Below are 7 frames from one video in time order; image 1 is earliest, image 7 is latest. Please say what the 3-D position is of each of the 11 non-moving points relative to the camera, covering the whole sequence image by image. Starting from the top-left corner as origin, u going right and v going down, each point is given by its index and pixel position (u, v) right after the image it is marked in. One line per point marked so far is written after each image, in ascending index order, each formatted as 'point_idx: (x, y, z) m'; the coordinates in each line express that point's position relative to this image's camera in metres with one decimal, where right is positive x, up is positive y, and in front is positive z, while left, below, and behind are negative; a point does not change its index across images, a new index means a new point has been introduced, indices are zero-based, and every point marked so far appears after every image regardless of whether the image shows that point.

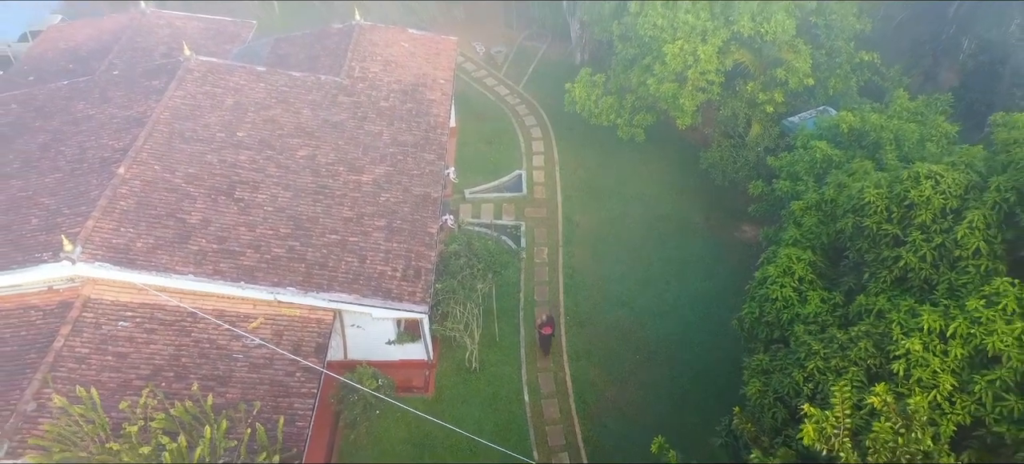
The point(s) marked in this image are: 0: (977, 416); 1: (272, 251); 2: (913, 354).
0: (+5.3, -2.1, +6.9) m
1: (-5.5, -0.4, +13.9) m
2: (+4.8, -1.4, +7.3) m
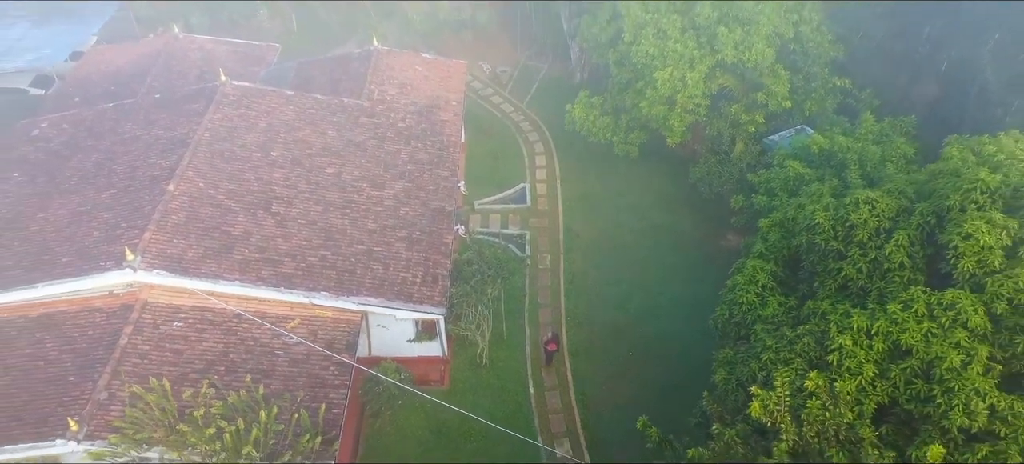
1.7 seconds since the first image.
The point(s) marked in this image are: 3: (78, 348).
0: (+5.4, -2.3, +8.7) m
1: (-5.3, -0.7, +15.7) m
2: (+5.0, -1.7, +9.1) m
3: (-10.2, -2.7, +14.3) m
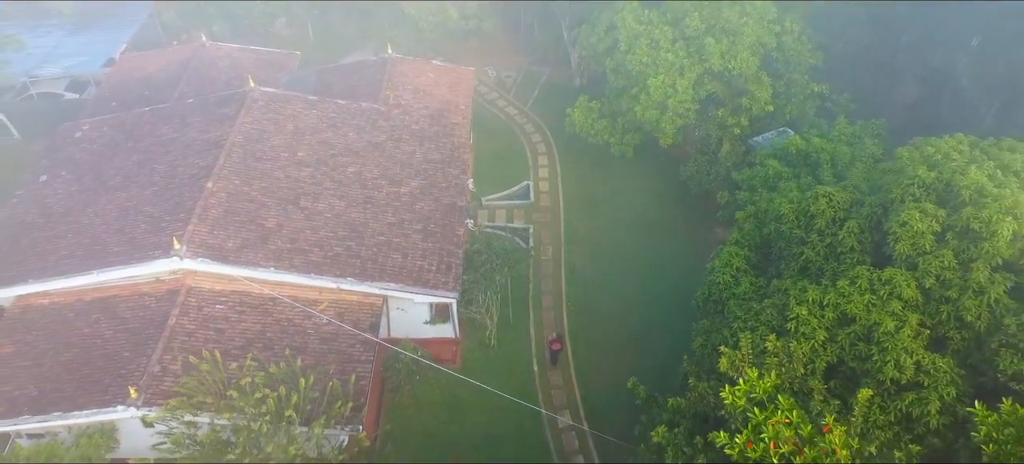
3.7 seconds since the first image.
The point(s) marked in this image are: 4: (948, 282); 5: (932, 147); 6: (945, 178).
0: (+5.6, -2.1, +10.4) m
1: (-5.1, -0.5, +17.5) m
2: (+5.1, -1.5, +10.8) m
3: (-10.1, -2.5, +16.0) m
4: (+7.5, -0.9, +10.4) m
5: (+8.6, +1.7, +12.4) m
6: (+8.1, +1.0, +11.4) m
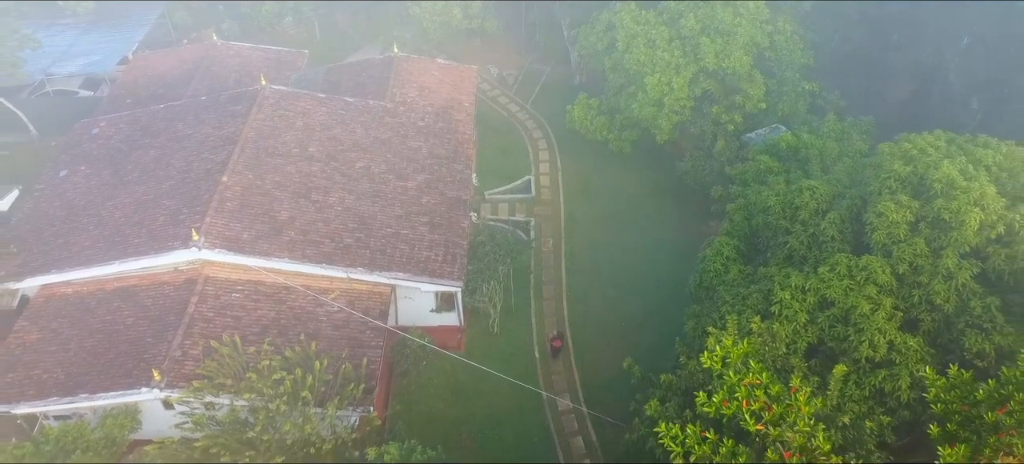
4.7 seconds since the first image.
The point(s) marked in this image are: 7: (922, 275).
0: (+5.7, -1.9, +11.2) m
1: (-5.0, -0.2, +18.3) m
2: (+5.2, -1.3, +11.6) m
3: (-10.0, -2.3, +16.8) m
4: (+7.6, -0.7, +11.2) m
5: (+8.6, +1.9, +13.2) m
6: (+8.2, +1.2, +12.2) m
7: (+7.5, -0.8, +11.2) m
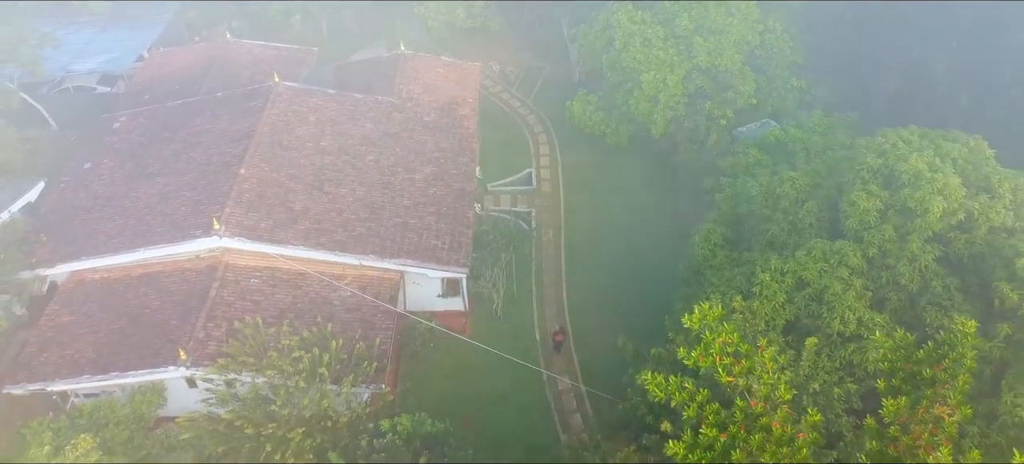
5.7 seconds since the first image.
0: (+5.8, -1.7, +12.3) m
1: (-5.0, +0.1, +19.3) m
2: (+5.3, -1.0, +12.7) m
3: (-9.9, -2.0, +17.9) m
4: (+7.6, -0.4, +12.3) m
5: (+8.7, +2.2, +14.2) m
6: (+8.3, +1.5, +13.3) m
7: (+7.6, -0.5, +12.2) m
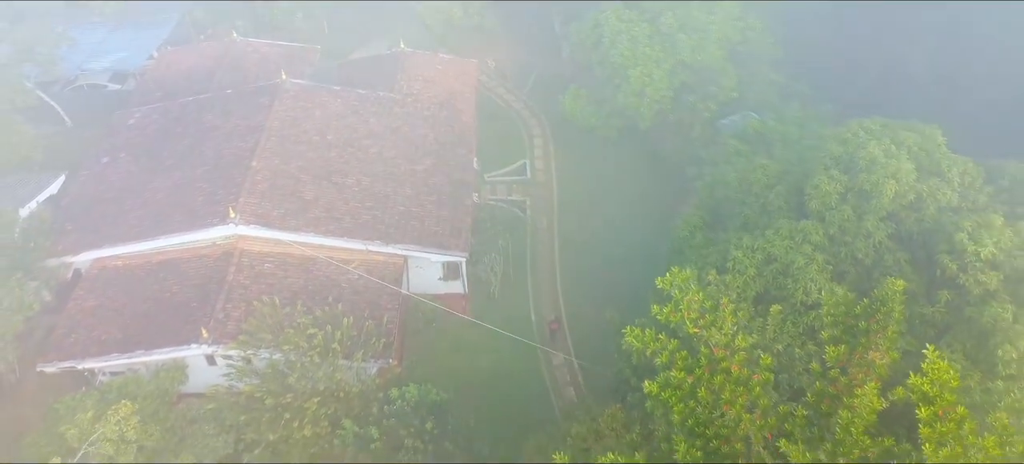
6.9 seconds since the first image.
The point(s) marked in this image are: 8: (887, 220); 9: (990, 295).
0: (+5.7, -1.2, +13.7) m
1: (-5.1, +0.5, +20.6) m
2: (+5.2, -0.6, +14.1) m
3: (-10.0, -1.6, +19.2) m
4: (+7.6, 0.0, +13.7) m
5: (+8.6, +2.7, +15.6) m
6: (+8.2, +1.9, +14.7) m
7: (+7.6, -0.1, +13.7) m
8: (+8.5, +0.3, +13.8) m
9: (+9.5, -1.2, +12.1) m
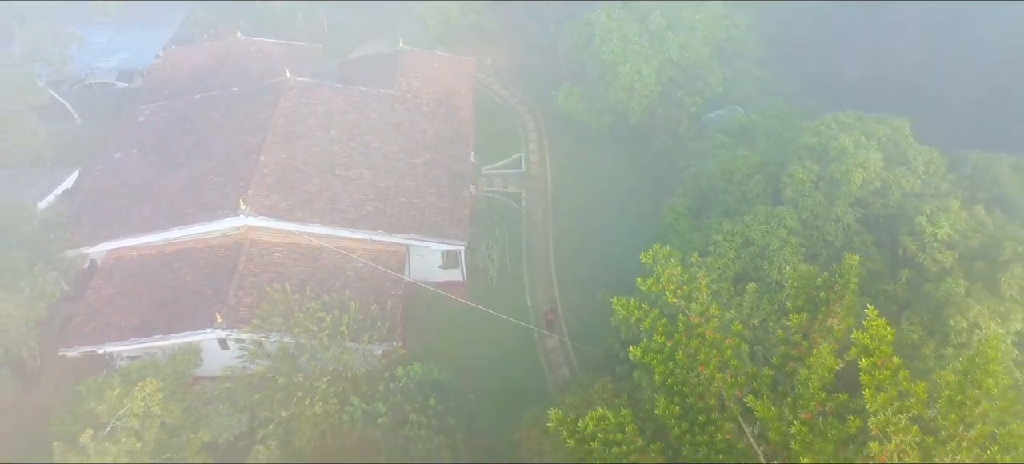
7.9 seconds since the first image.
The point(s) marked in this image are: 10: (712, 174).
0: (+5.7, -0.9, +14.8) m
1: (-5.2, +0.8, +21.7) m
2: (+5.2, -0.2, +15.2) m
3: (-10.1, -1.3, +20.2) m
4: (+7.5, +0.4, +14.9) m
5: (+8.5, +3.1, +16.7) m
6: (+8.1, +2.3, +15.8) m
7: (+7.5, +0.3, +14.8) m
8: (+8.4, +0.7, +14.9) m
9: (+9.4, -0.9, +13.2) m
10: (+5.9, +1.9, +18.1) m
